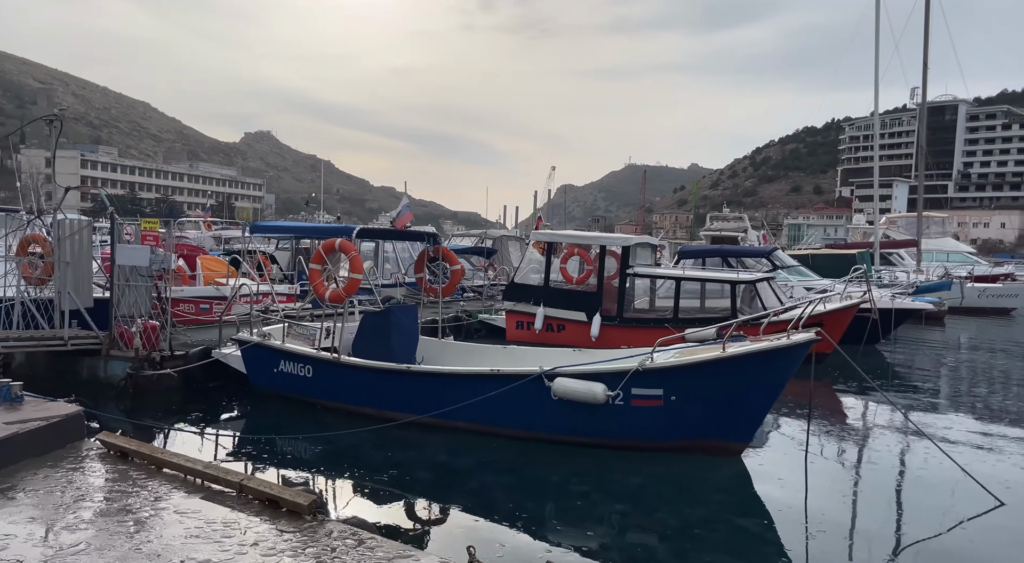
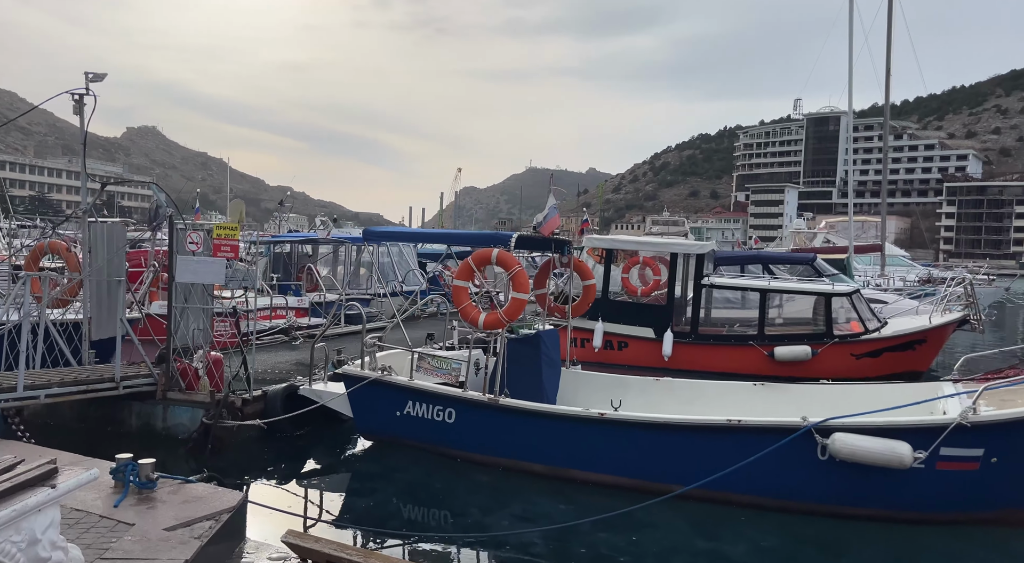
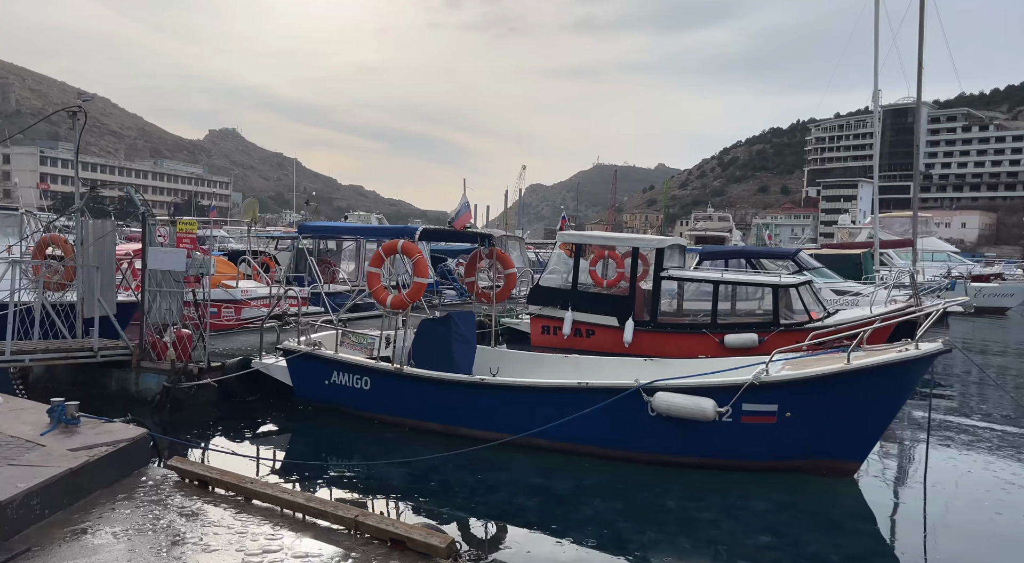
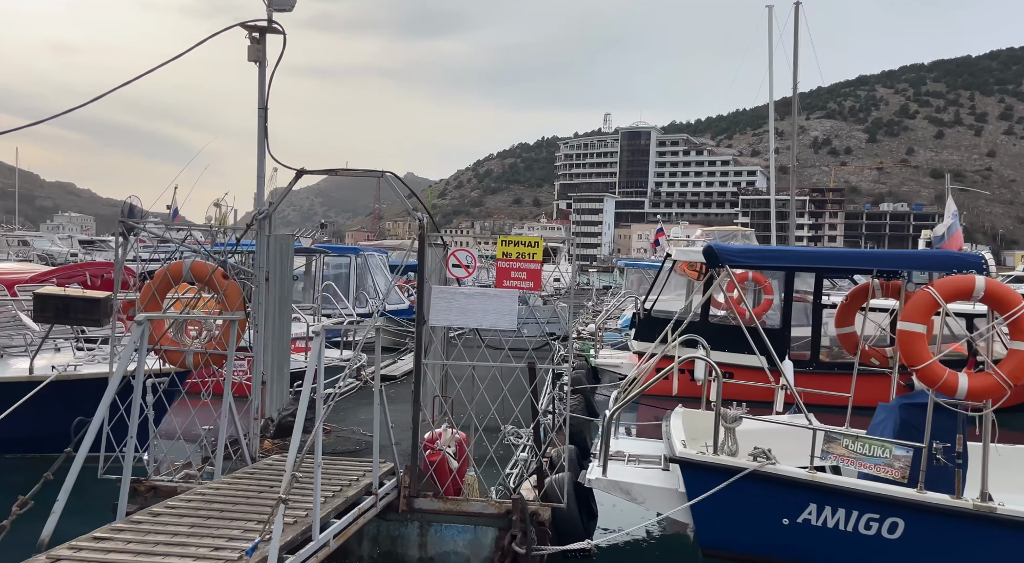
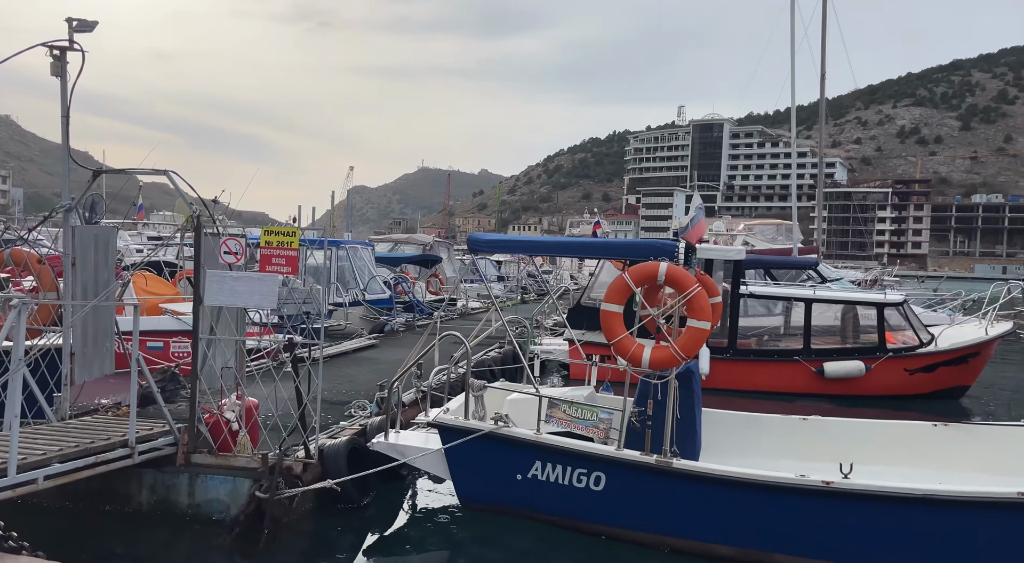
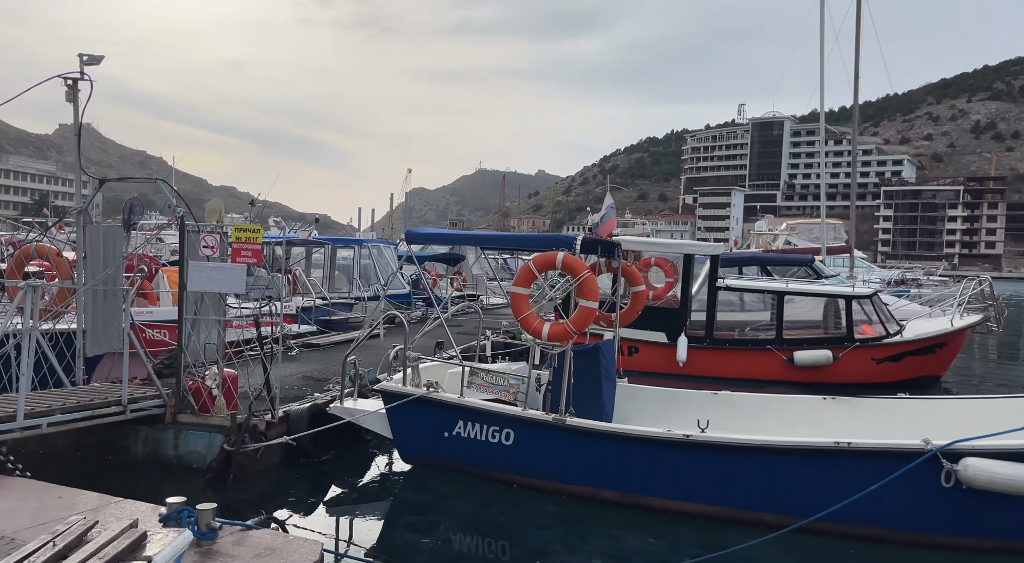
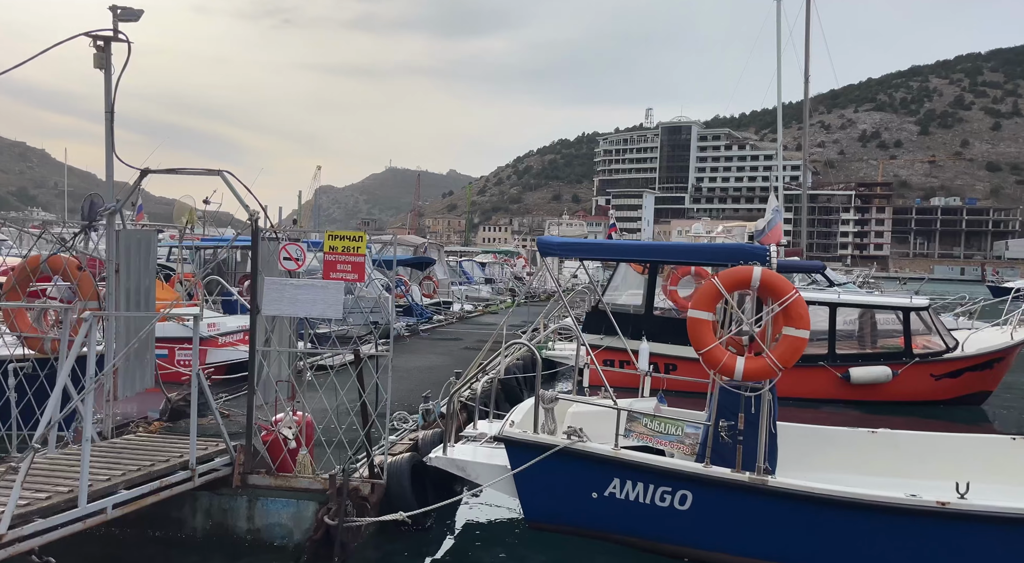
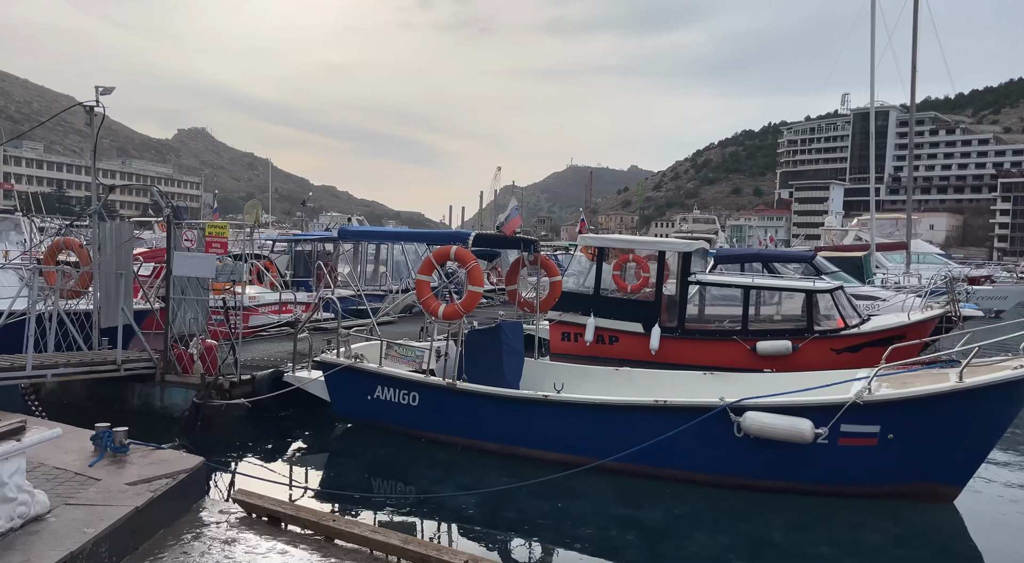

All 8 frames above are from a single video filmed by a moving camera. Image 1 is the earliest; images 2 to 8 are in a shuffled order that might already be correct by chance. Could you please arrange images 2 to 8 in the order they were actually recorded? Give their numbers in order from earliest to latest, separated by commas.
3, 8, 2, 6, 5, 7, 4
